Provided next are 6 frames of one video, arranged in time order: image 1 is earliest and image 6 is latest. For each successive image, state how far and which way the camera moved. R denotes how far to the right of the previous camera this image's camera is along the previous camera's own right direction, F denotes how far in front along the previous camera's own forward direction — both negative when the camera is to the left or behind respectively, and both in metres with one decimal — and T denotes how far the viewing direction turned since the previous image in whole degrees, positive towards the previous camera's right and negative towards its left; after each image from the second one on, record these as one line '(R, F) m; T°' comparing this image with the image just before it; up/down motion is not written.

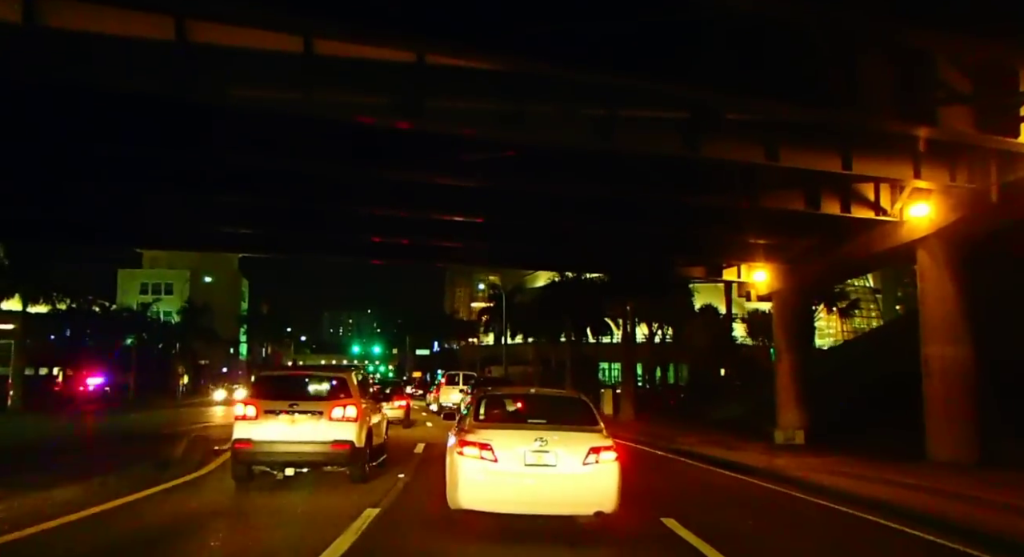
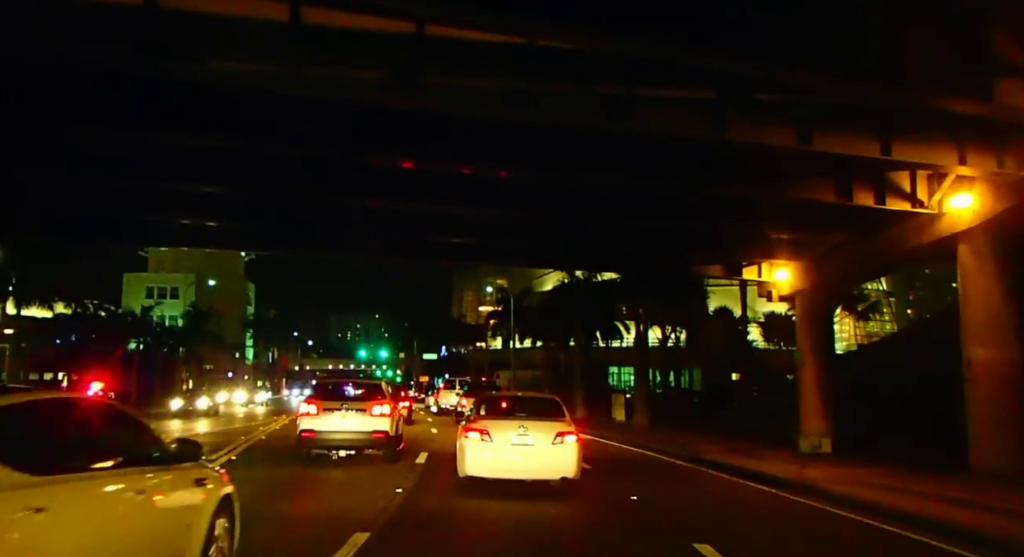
(0.0, +1.2) m; -1°
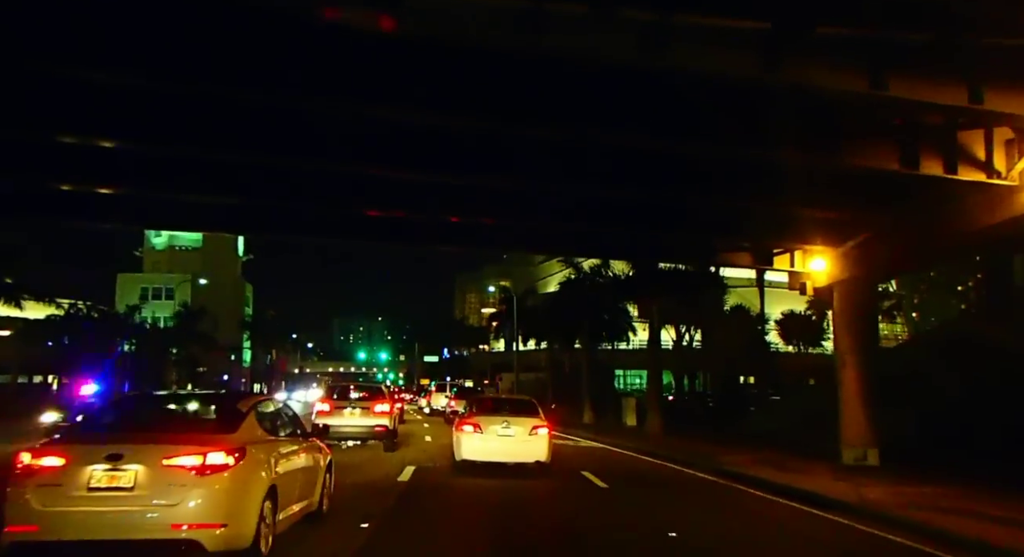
(0.0, +2.6) m; 0°
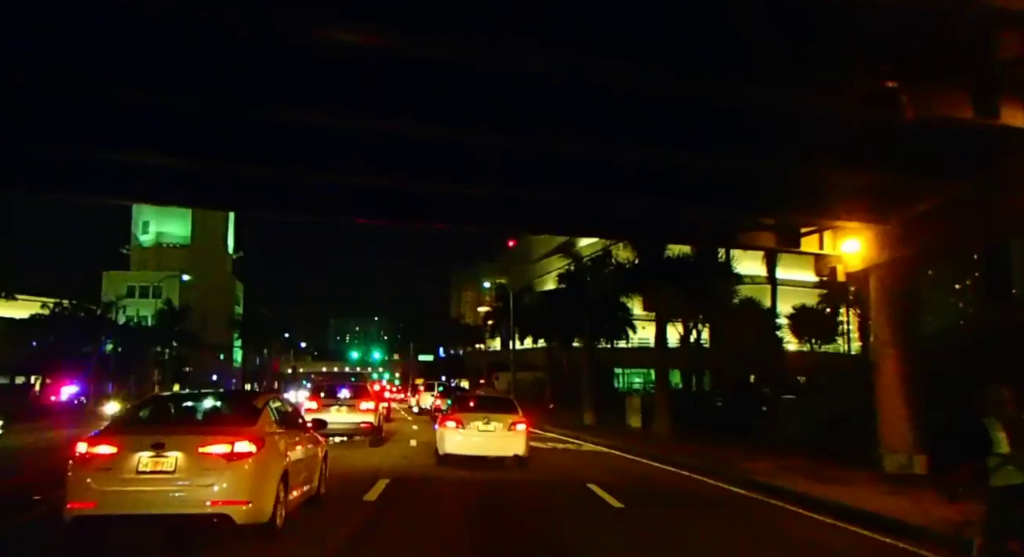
(+0.1, +2.4) m; 0°
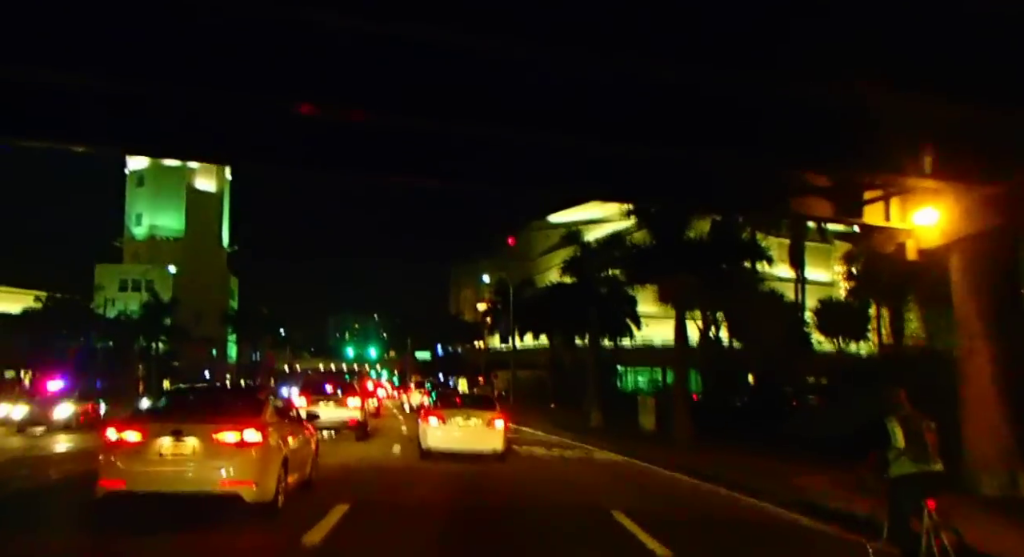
(0.0, +3.1) m; 0°
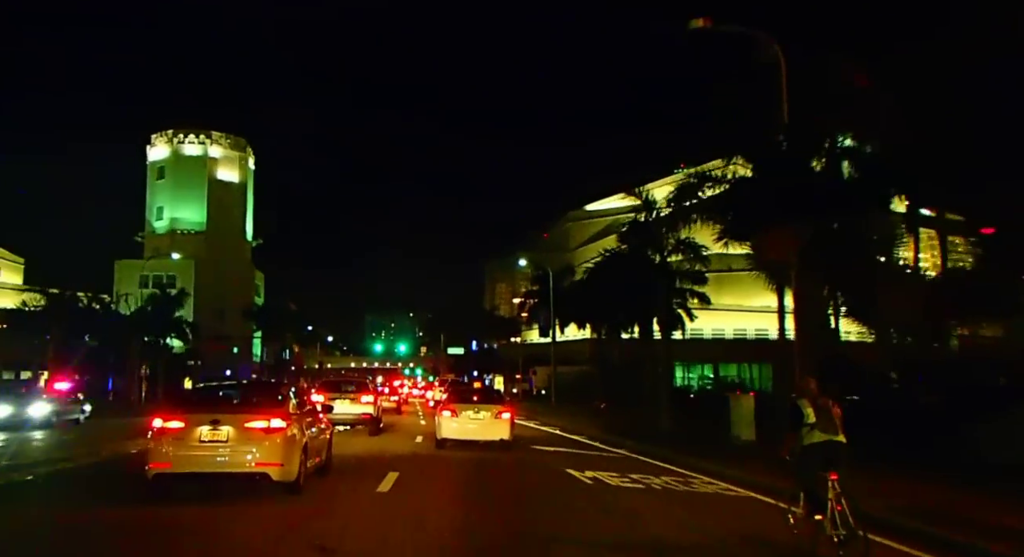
(-0.3, +7.0) m; -3°
